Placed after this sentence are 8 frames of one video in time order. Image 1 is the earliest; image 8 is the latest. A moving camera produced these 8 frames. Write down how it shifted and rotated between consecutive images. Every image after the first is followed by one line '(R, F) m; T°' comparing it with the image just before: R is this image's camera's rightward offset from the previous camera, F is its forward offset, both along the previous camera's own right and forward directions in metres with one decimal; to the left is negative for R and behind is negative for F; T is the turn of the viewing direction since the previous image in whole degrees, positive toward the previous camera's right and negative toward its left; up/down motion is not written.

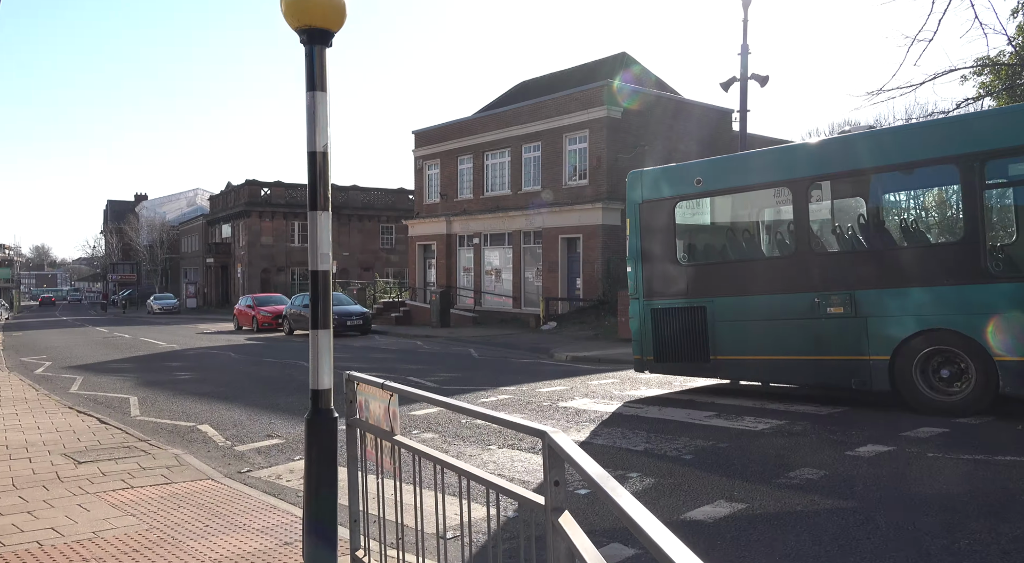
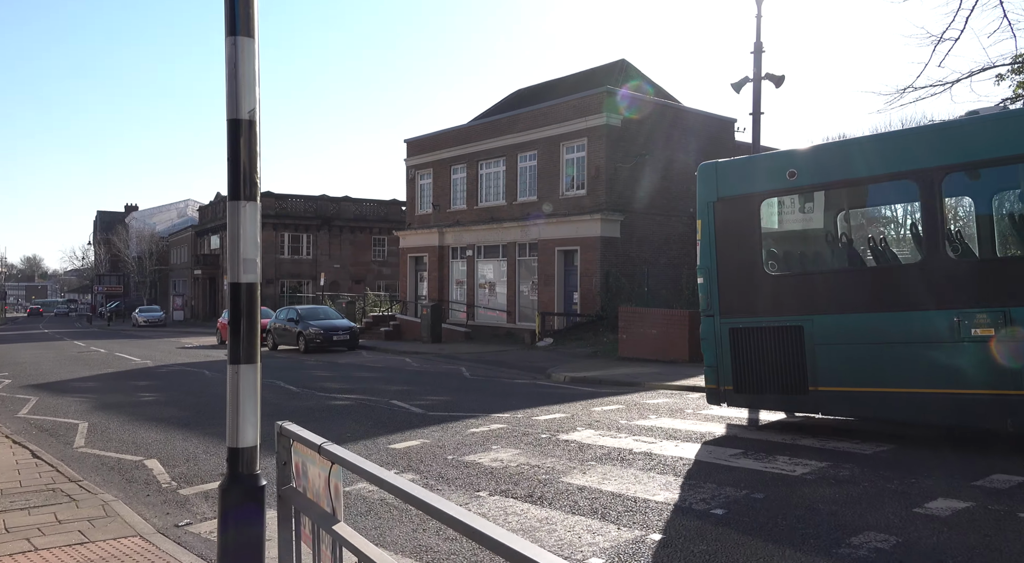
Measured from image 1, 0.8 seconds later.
(0.0, +1.1) m; 0°
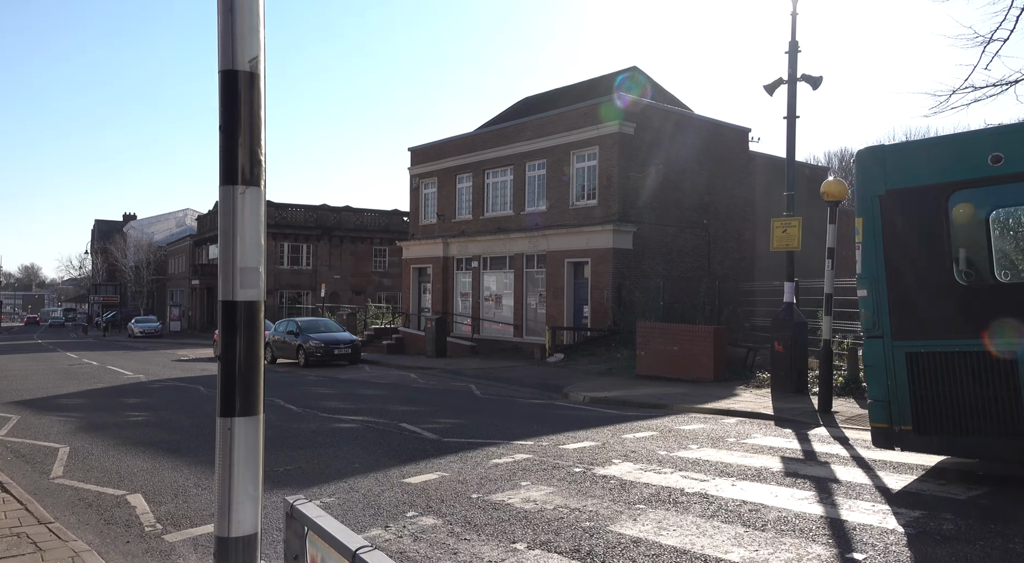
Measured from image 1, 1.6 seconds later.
(-0.3, +0.9) m; 0°
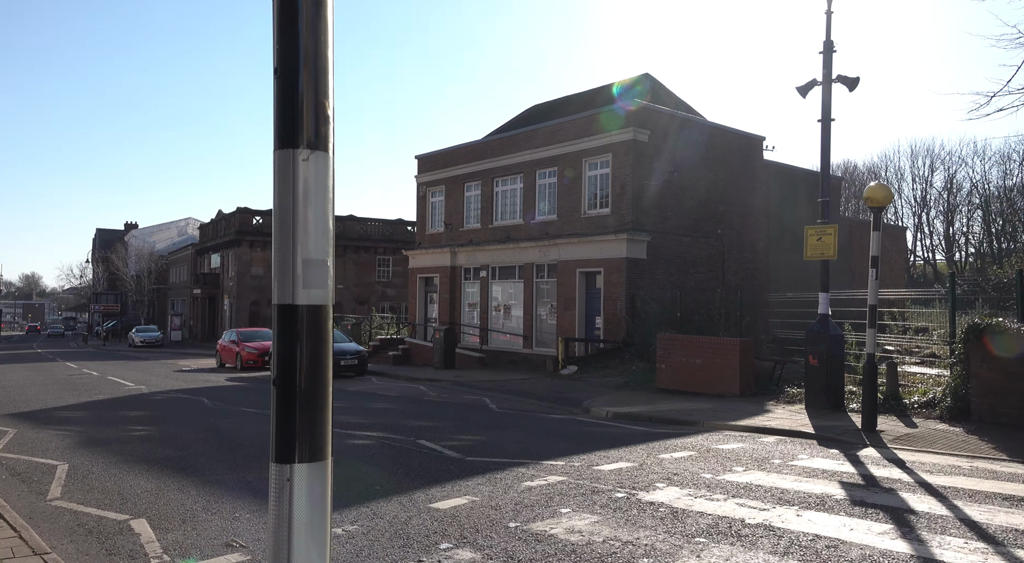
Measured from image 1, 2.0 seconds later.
(-0.3, +0.6) m; 0°
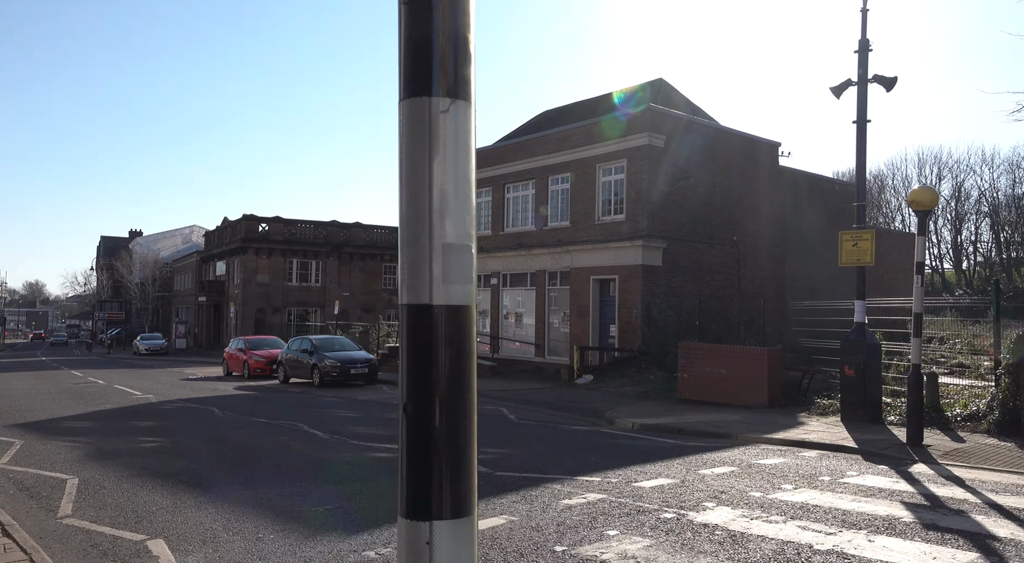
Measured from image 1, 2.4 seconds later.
(-0.3, +0.4) m; 0°
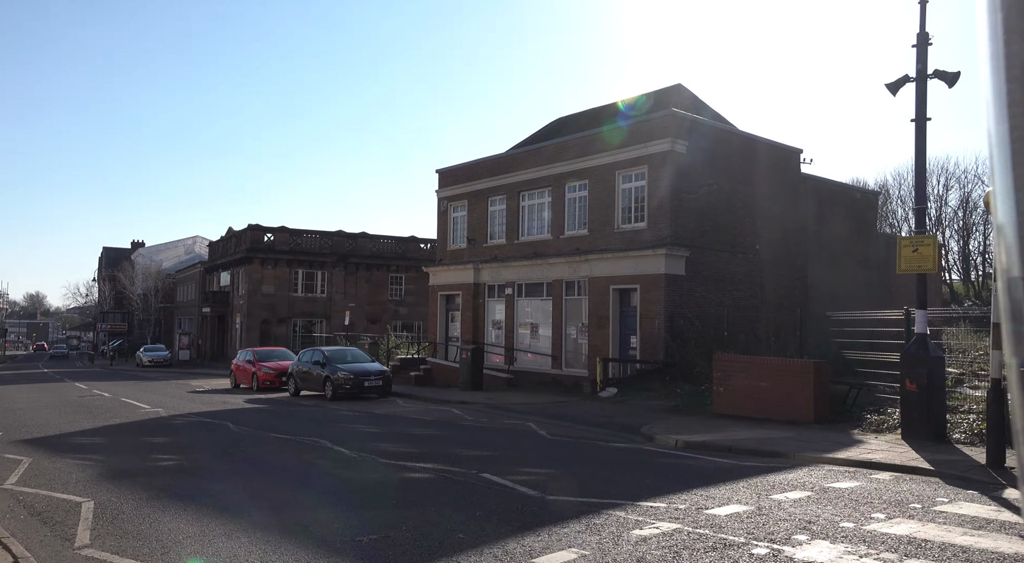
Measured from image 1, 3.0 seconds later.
(-0.5, +0.6) m; 0°
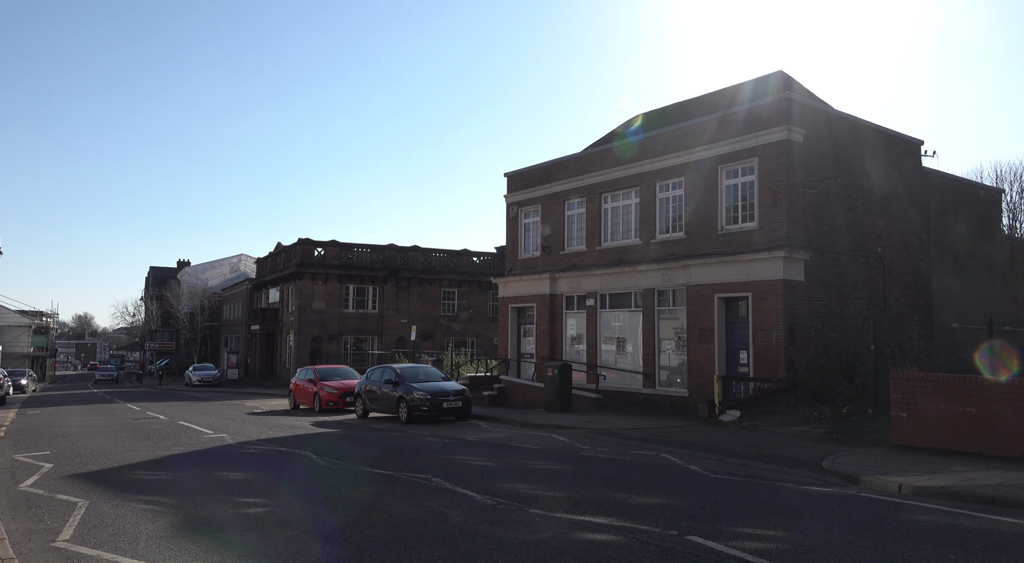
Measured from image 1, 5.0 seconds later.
(-1.5, +2.3) m; -3°
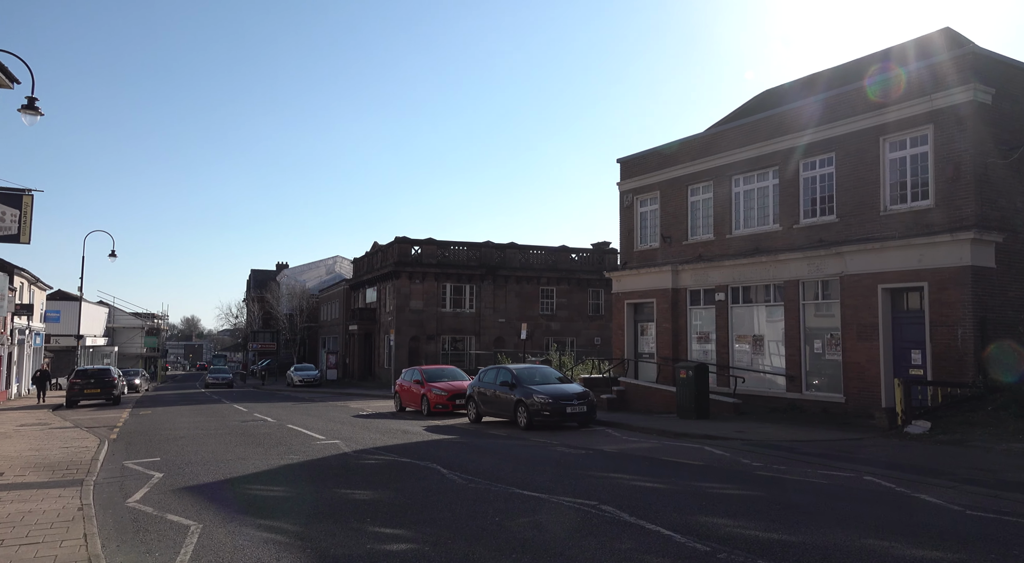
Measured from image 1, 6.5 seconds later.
(-1.0, +1.9) m; -6°
